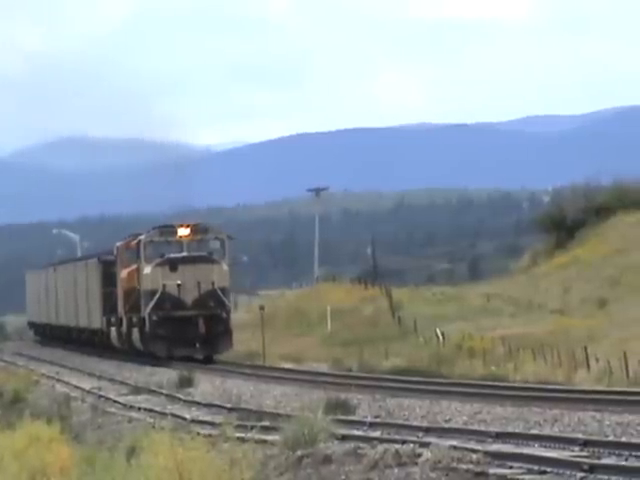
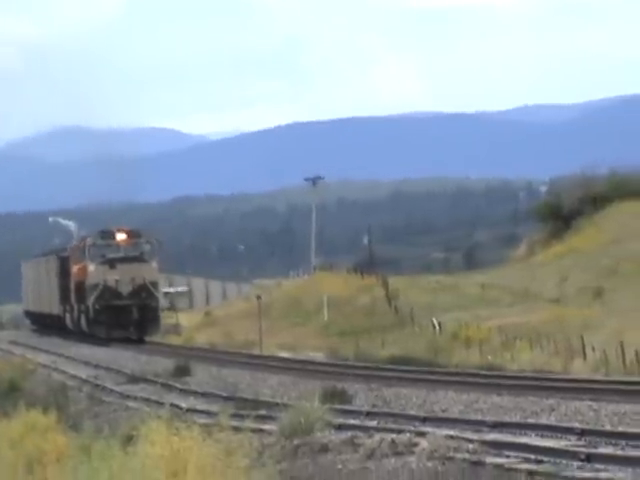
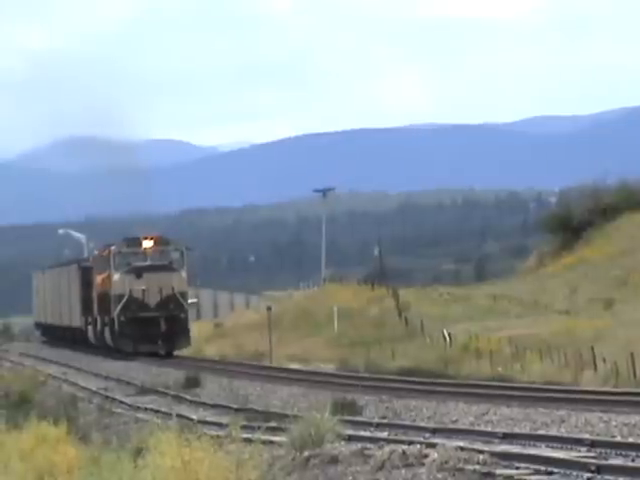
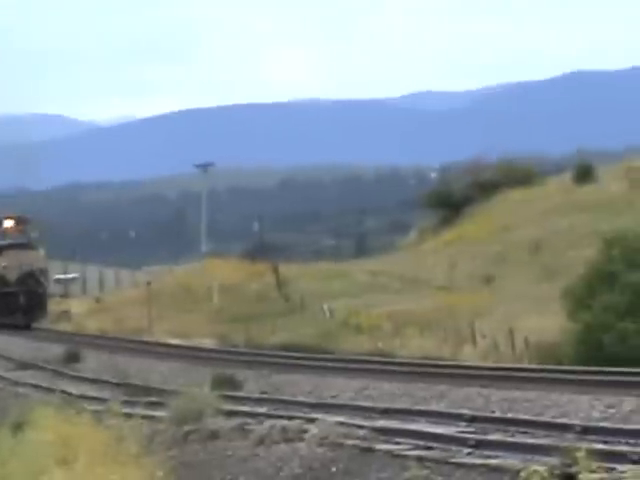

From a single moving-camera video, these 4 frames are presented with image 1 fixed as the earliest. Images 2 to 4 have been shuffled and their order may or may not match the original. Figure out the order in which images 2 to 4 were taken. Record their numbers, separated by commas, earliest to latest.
3, 2, 4
